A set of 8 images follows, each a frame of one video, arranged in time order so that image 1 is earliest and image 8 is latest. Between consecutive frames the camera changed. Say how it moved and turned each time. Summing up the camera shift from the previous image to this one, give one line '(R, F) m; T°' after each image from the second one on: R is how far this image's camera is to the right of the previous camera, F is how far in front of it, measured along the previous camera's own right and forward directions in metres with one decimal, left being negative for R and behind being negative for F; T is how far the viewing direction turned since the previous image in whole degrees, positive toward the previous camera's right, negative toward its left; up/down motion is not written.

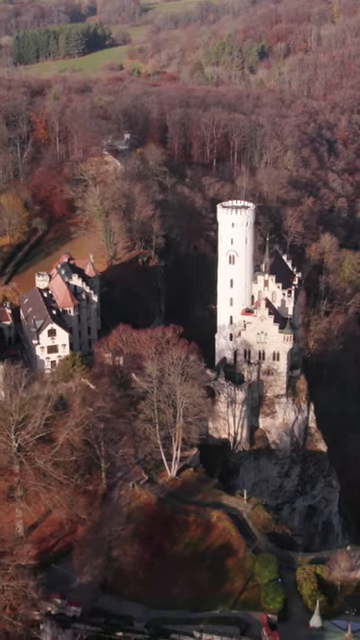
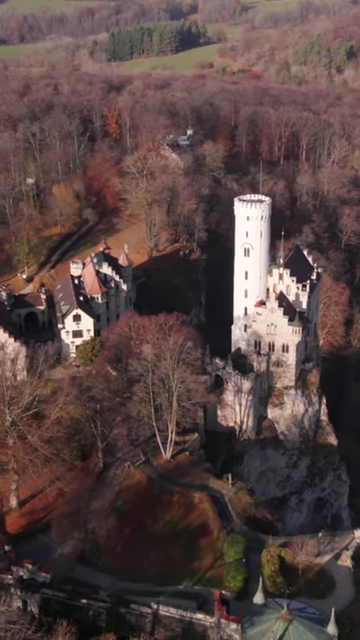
(+5.1, -1.4) m; -5°
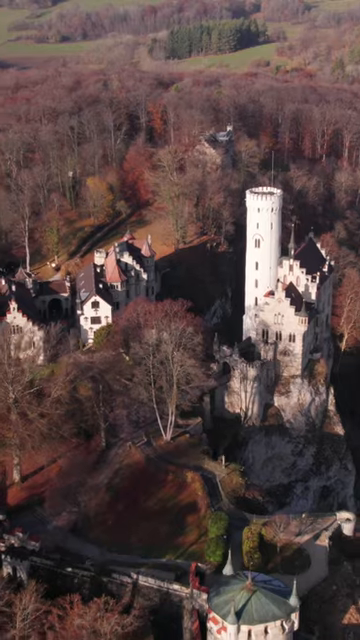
(+3.2, -1.6) m; -3°
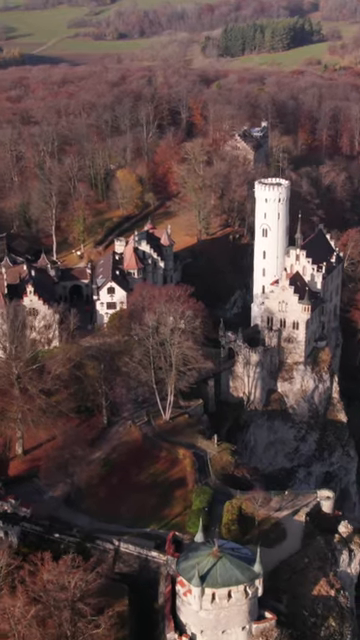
(+3.1, -1.9) m; -3°
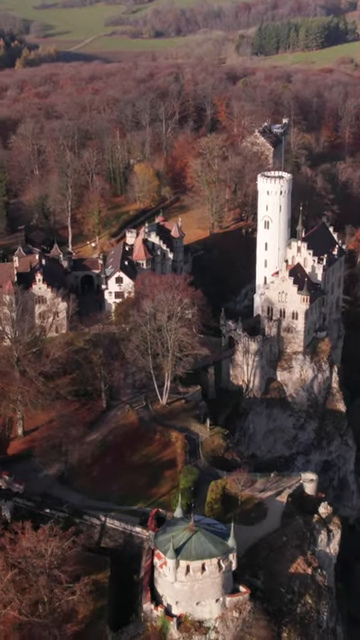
(+2.2, -1.5) m; -2°
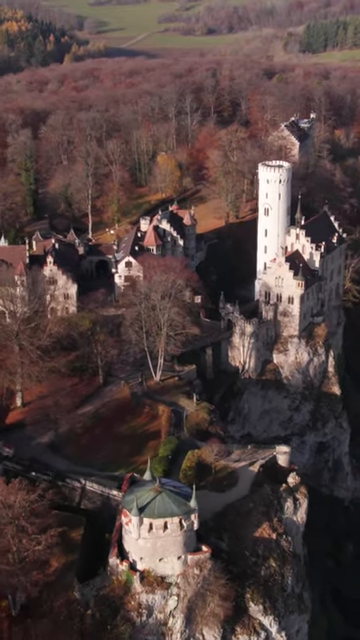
(+3.5, -2.5) m; -3°
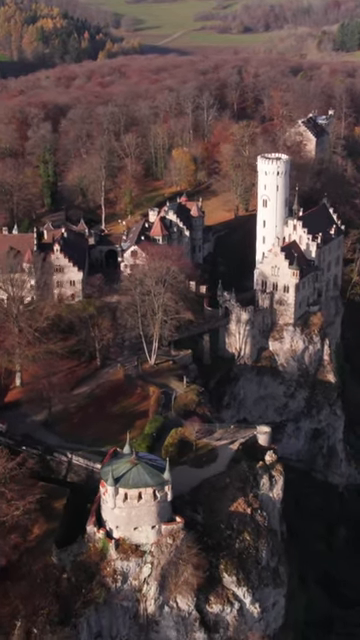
(+2.7, -2.0) m; -2°
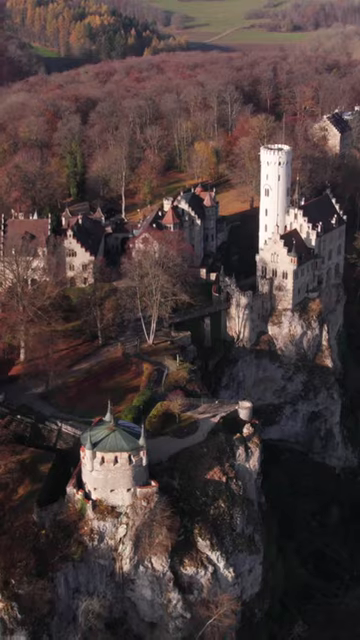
(+3.5, -2.7) m; -3°
